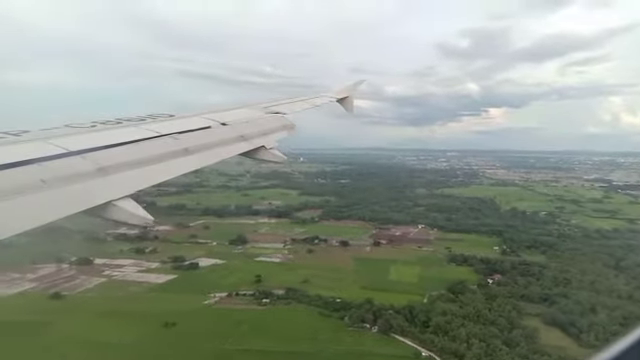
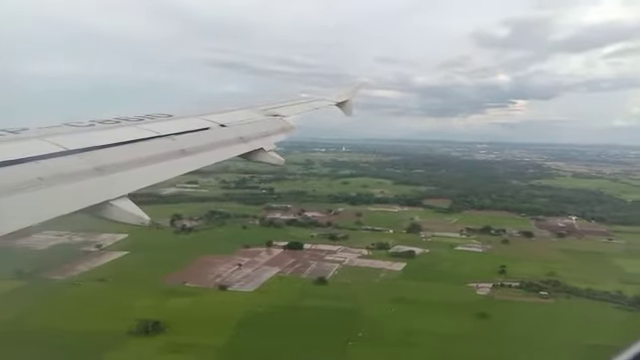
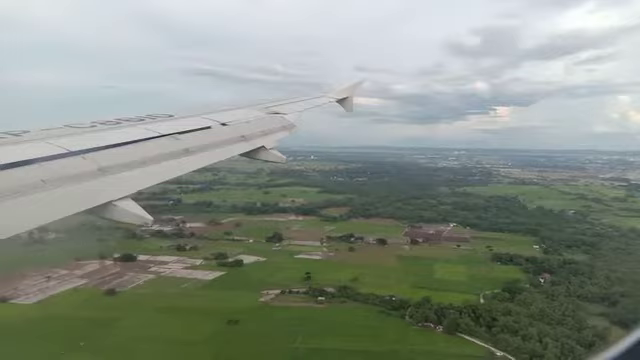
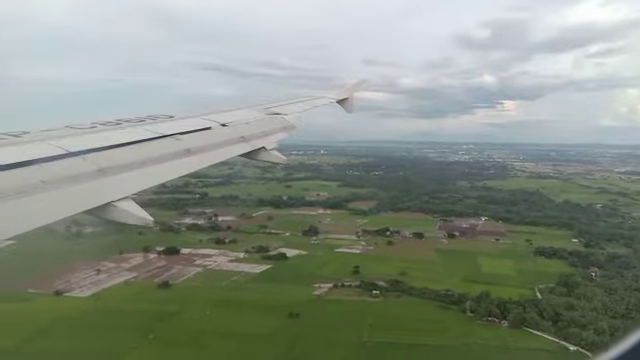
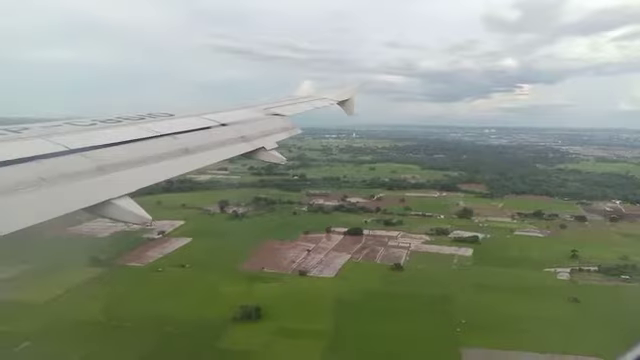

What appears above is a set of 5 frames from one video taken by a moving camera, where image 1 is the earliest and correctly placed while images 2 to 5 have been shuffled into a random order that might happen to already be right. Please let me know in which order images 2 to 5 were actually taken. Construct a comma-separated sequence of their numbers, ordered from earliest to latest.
3, 4, 2, 5
